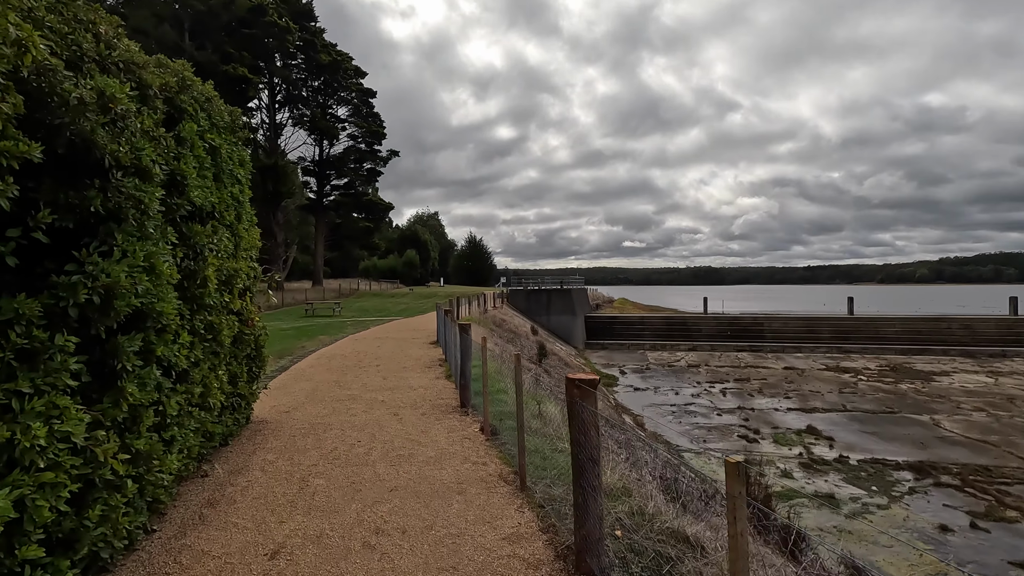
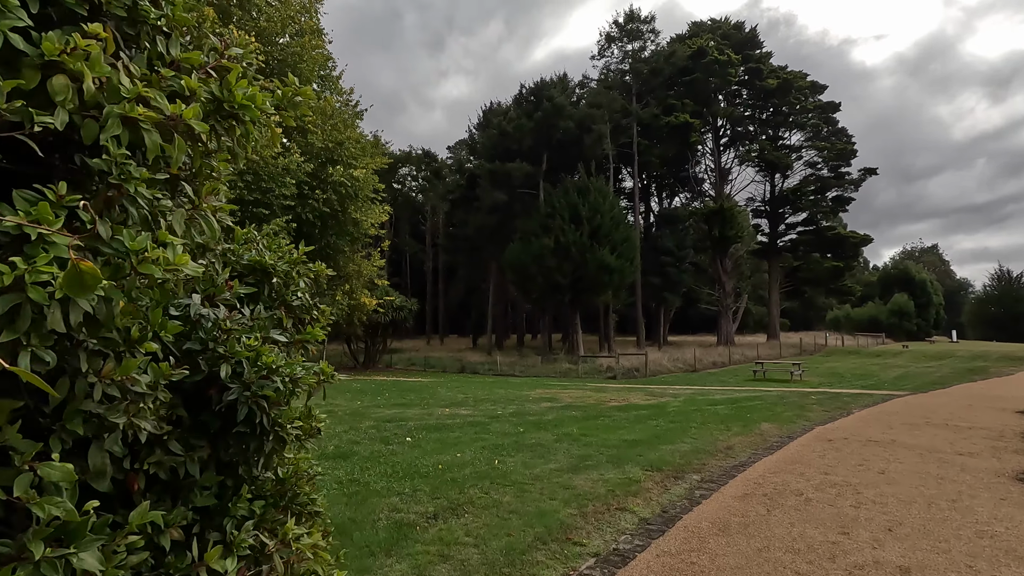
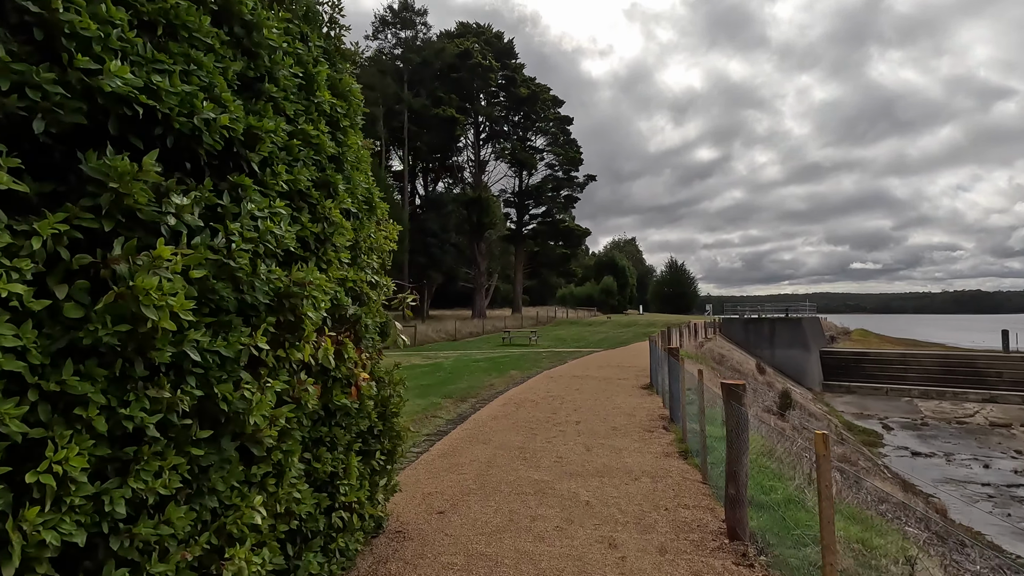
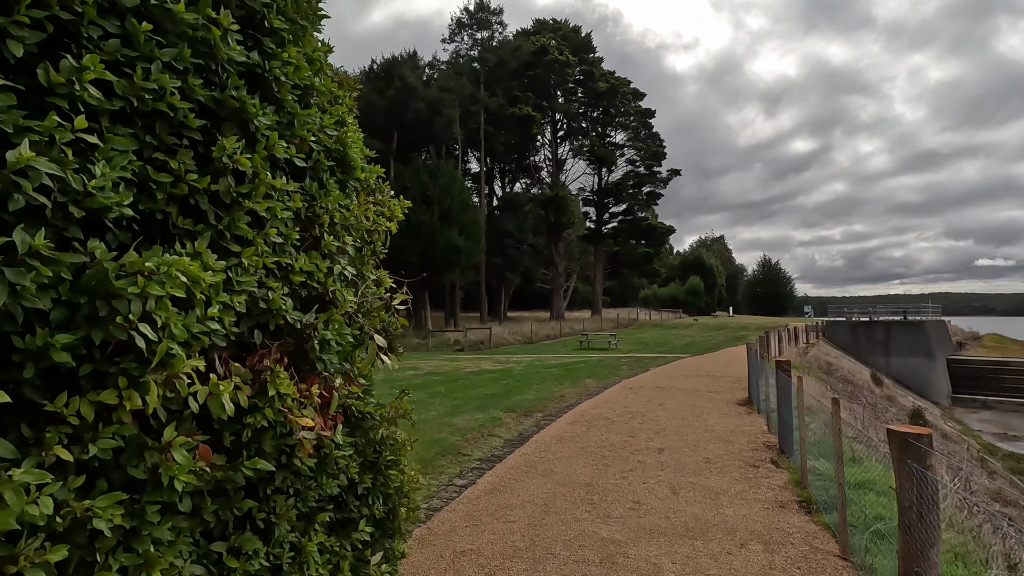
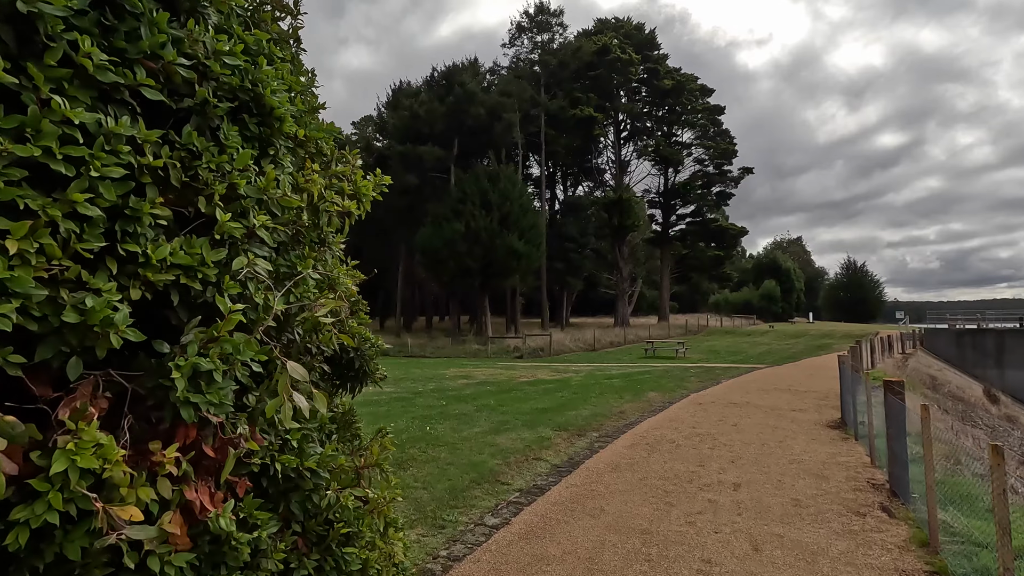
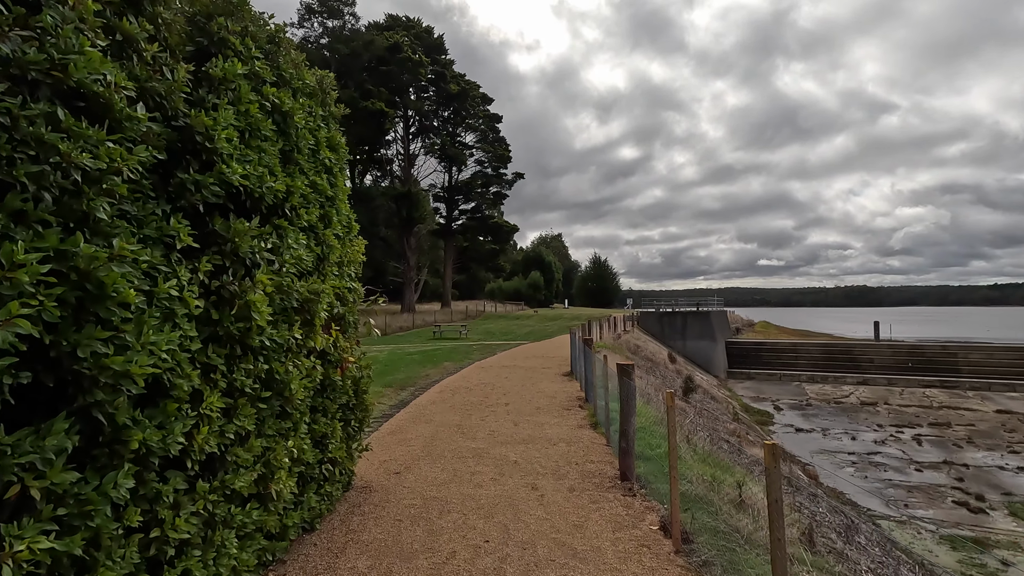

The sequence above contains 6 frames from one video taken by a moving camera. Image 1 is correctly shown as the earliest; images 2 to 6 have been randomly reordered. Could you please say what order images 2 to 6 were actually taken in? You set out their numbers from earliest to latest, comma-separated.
6, 3, 4, 5, 2
